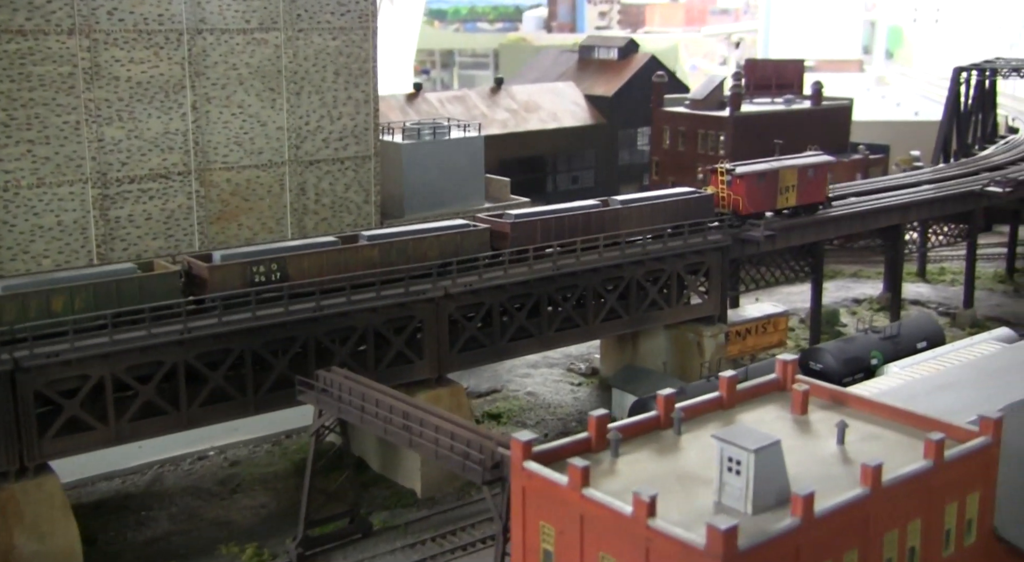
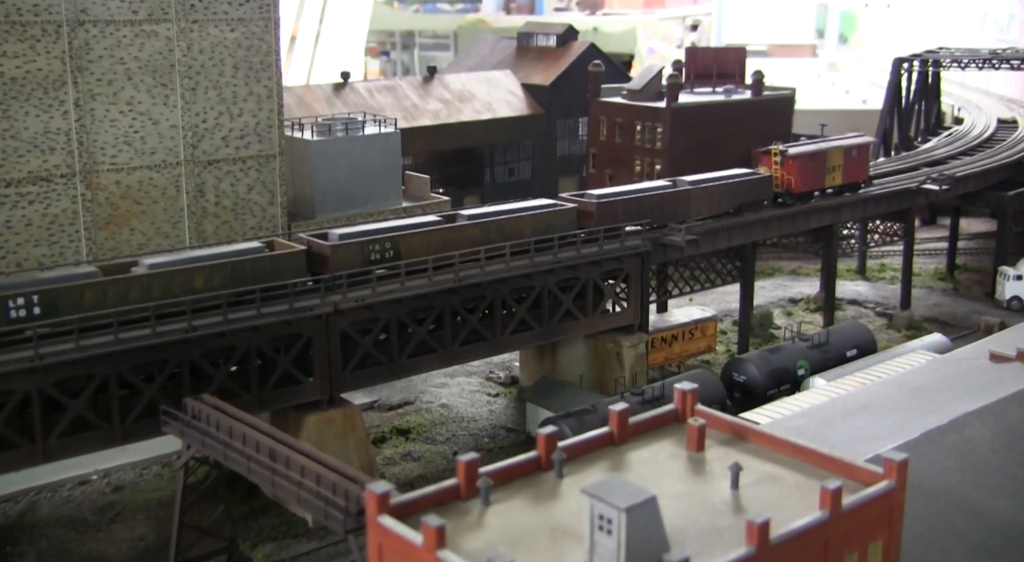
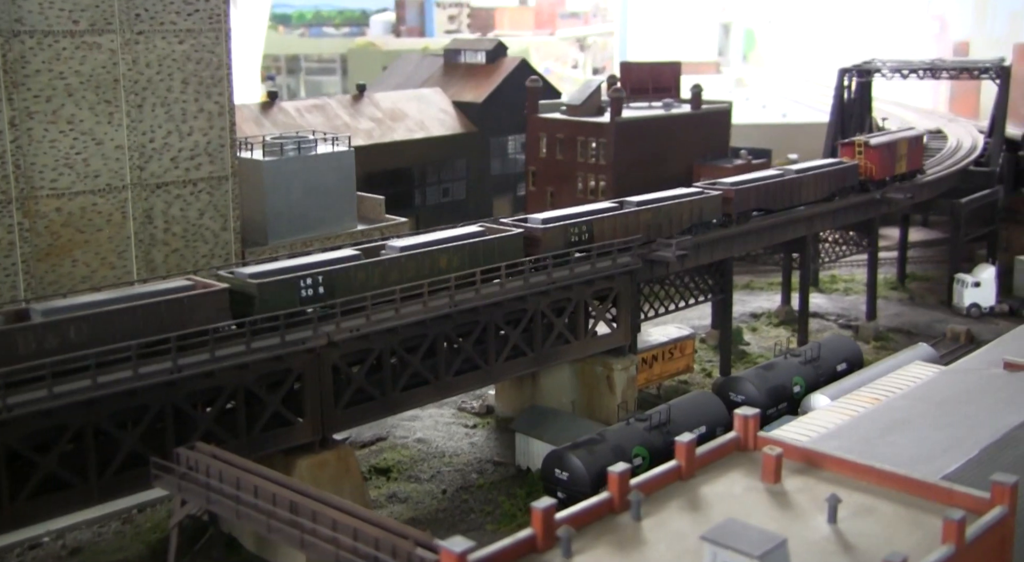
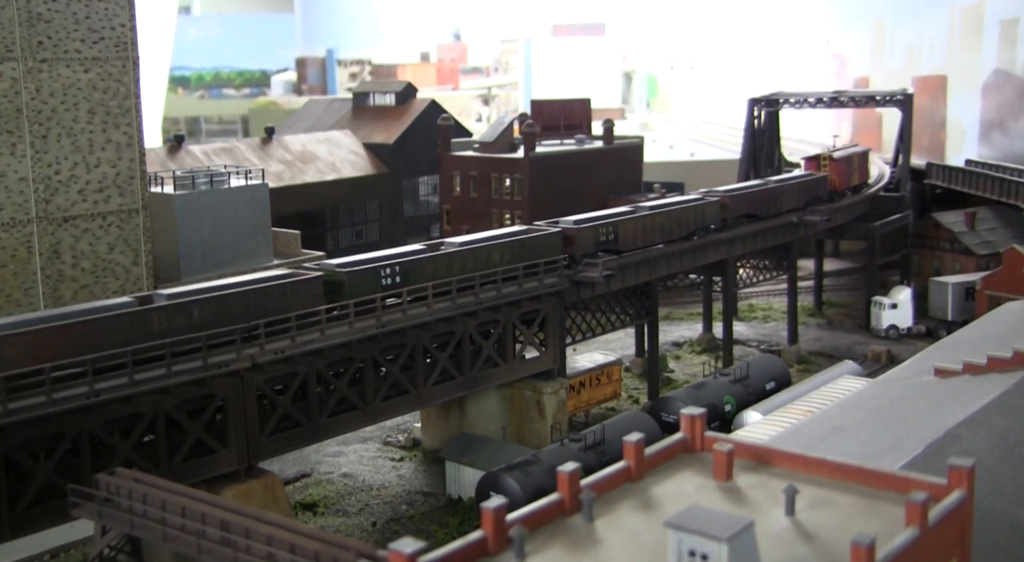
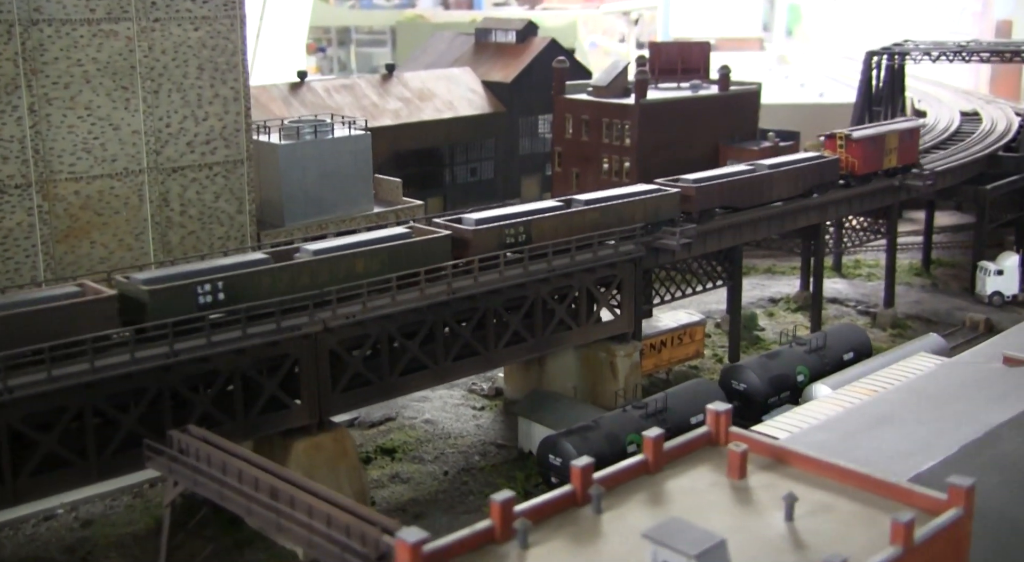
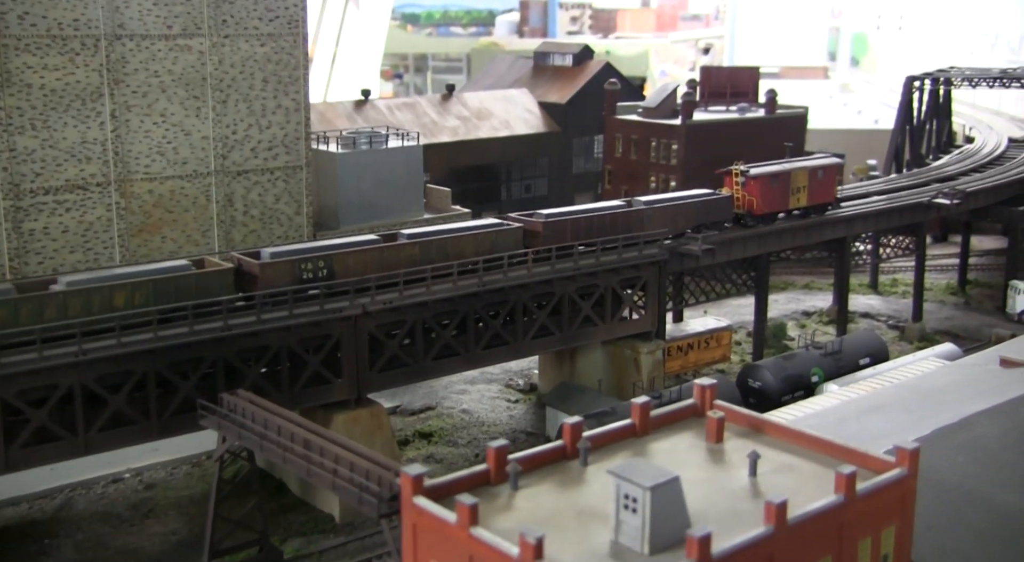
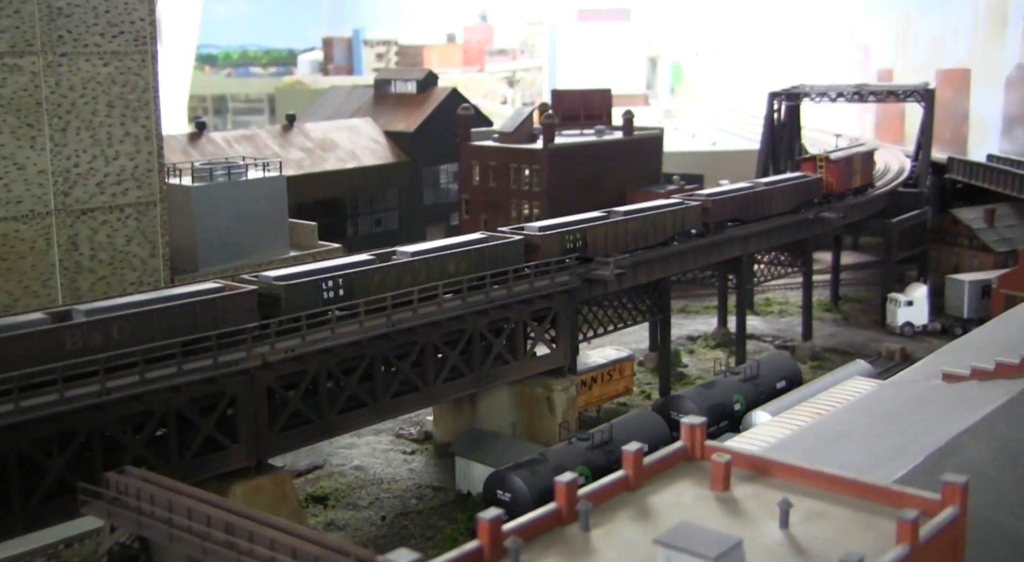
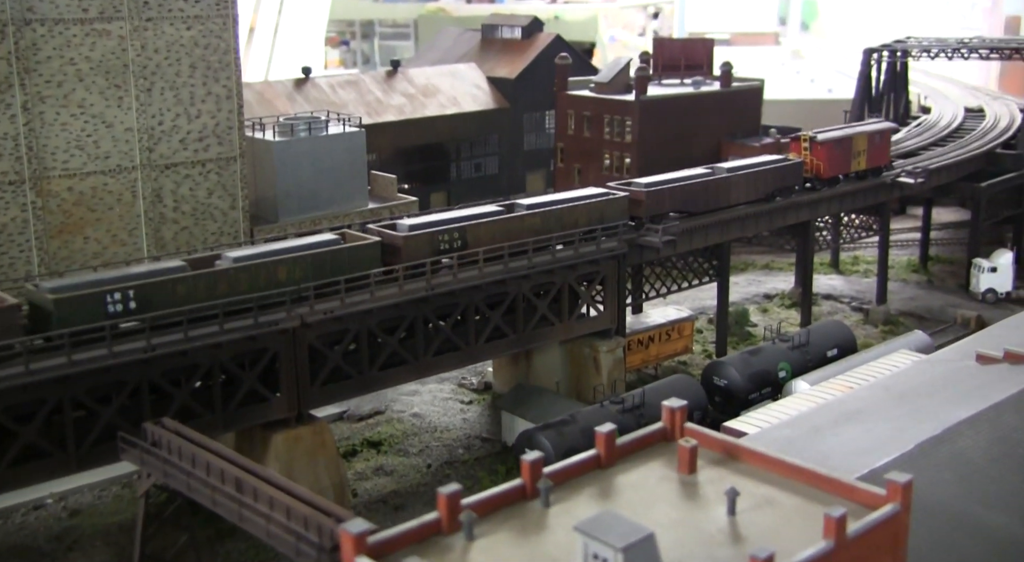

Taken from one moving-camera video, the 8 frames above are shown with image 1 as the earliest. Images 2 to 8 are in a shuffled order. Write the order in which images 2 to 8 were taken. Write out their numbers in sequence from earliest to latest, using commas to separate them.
6, 2, 8, 5, 3, 7, 4
